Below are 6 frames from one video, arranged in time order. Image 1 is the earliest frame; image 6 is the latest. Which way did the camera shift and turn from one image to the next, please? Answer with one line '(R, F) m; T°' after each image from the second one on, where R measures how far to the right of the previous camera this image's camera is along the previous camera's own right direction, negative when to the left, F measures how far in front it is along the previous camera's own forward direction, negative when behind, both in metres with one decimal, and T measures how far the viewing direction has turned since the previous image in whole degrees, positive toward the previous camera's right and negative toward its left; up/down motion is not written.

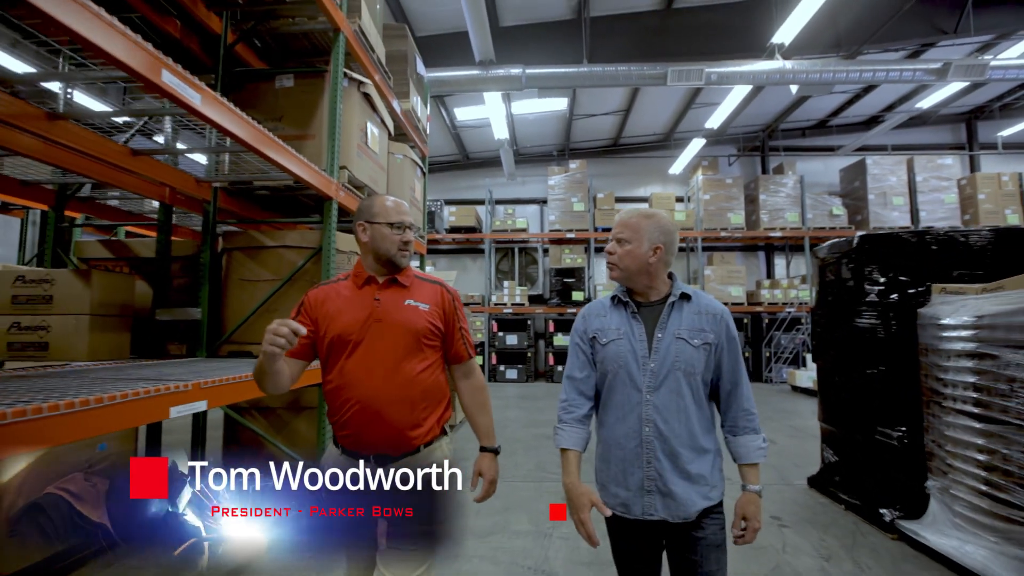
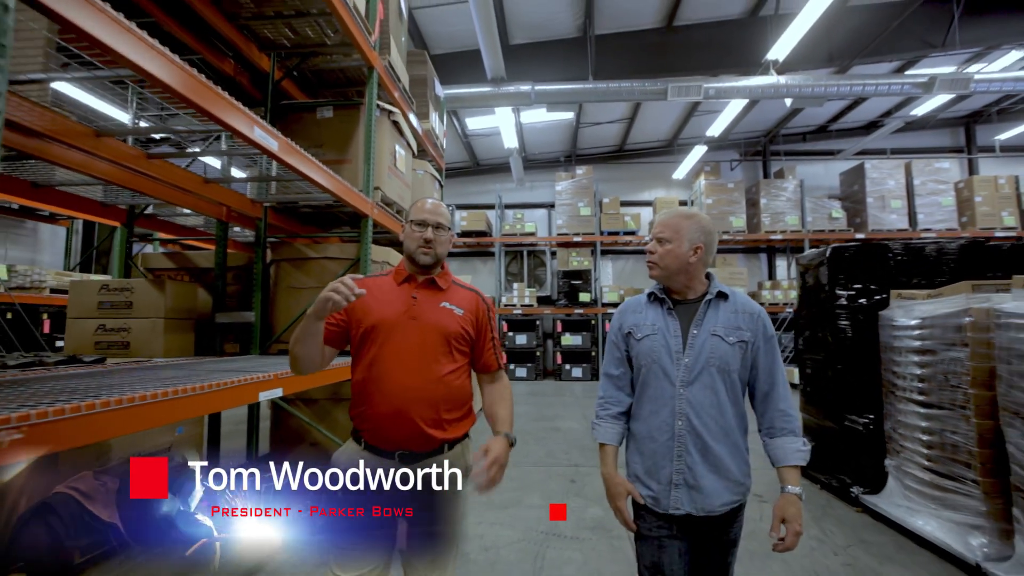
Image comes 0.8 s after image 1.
(0.0, -0.4) m; -1°
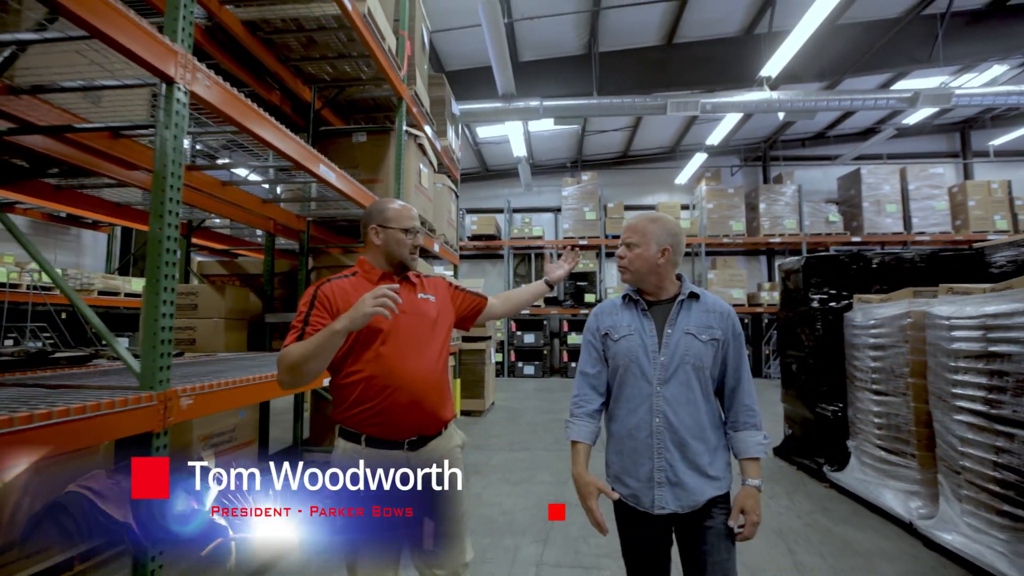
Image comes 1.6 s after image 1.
(0.0, -0.4) m; -1°
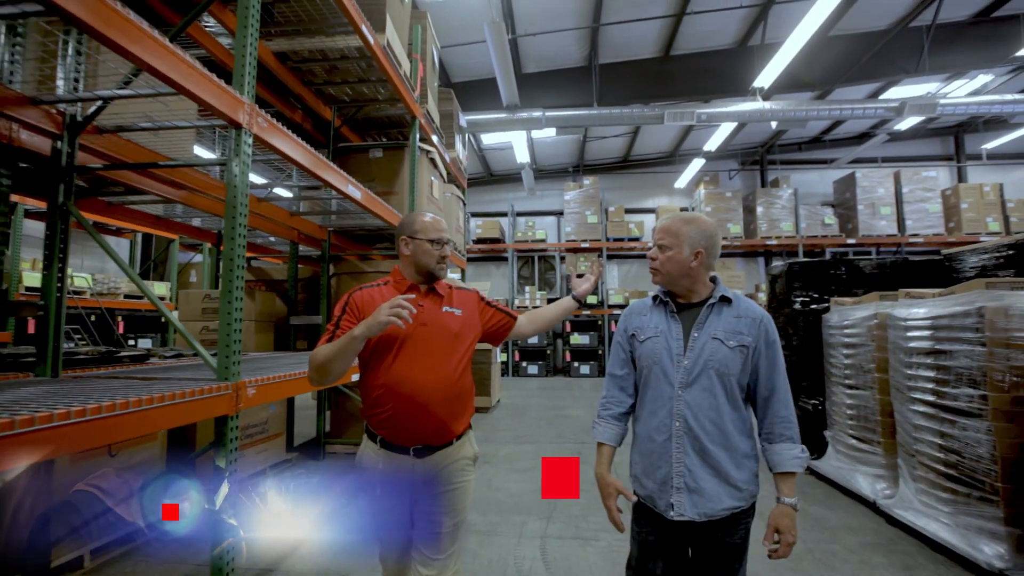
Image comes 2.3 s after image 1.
(0.0, -0.3) m; 0°
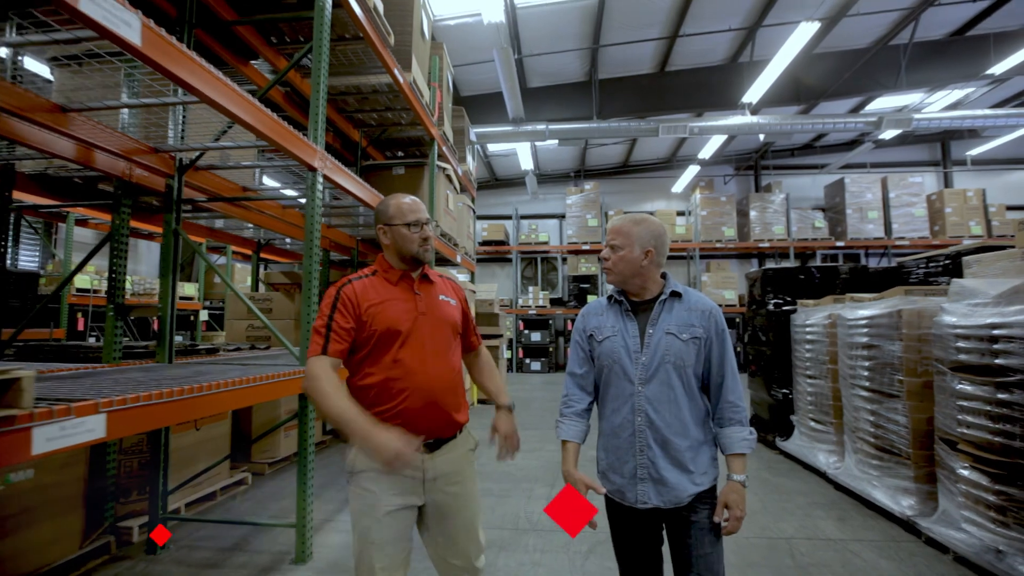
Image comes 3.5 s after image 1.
(-0.1, -0.5) m; 0°
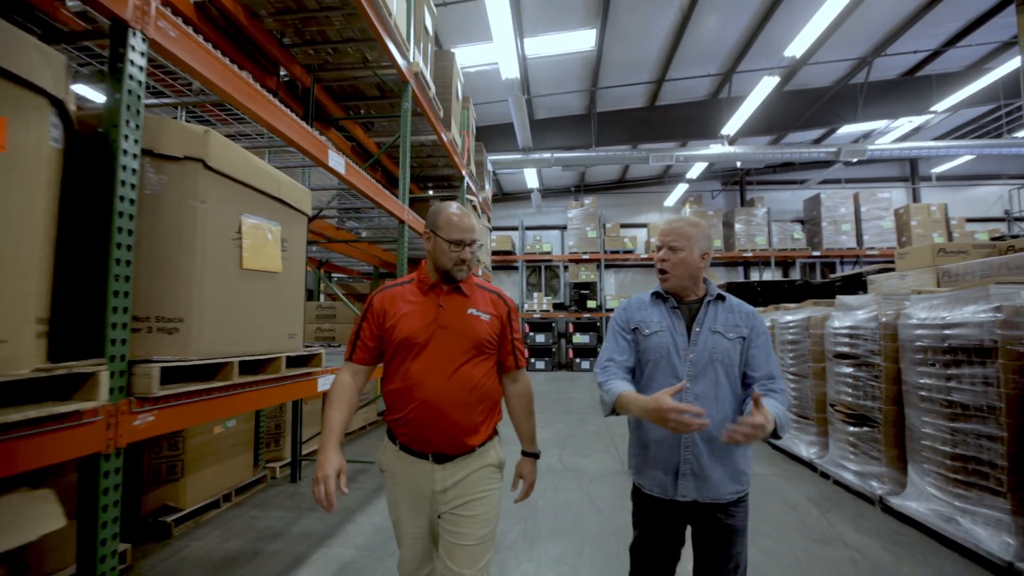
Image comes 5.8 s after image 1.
(-0.2, -1.0) m; 0°
